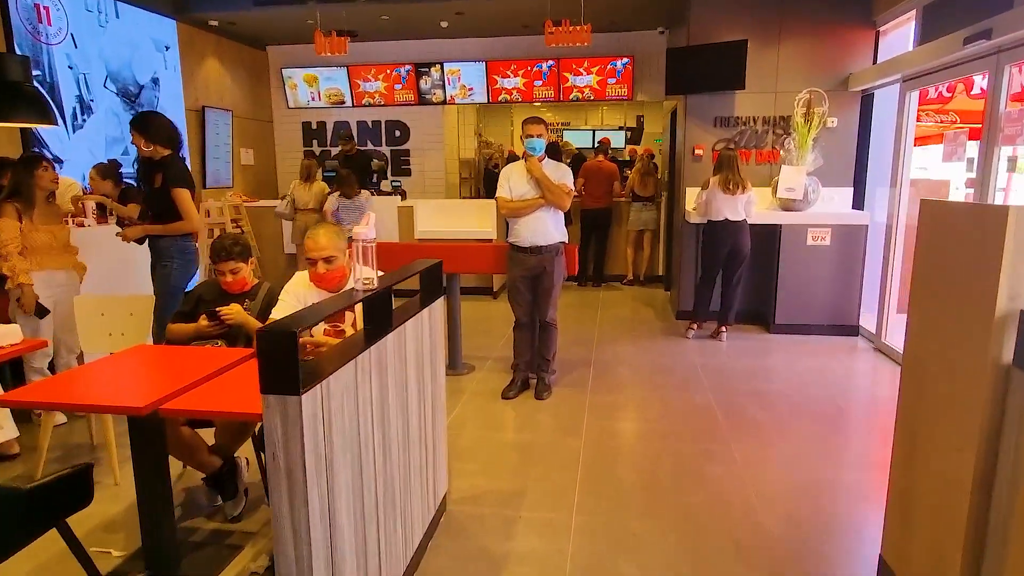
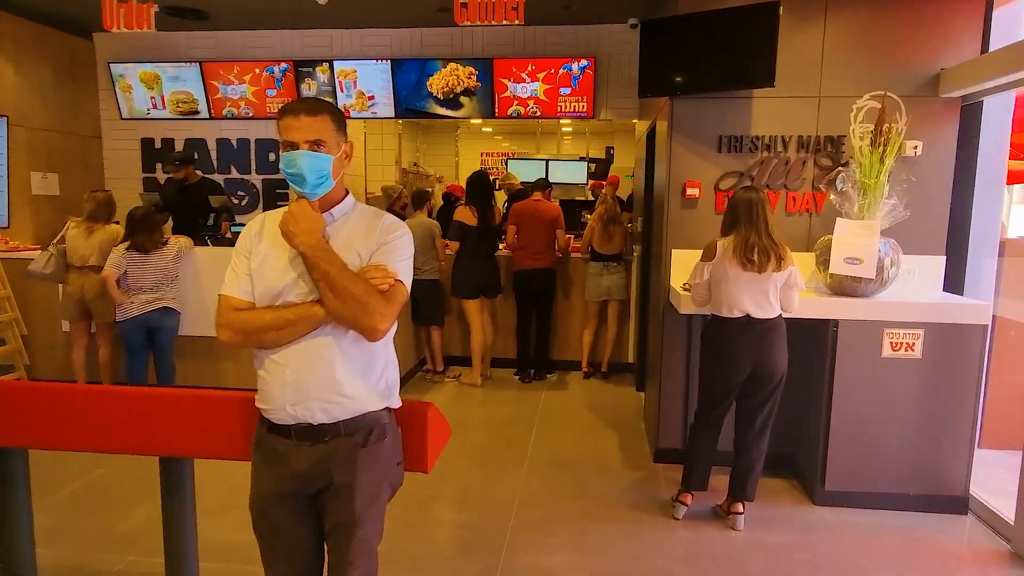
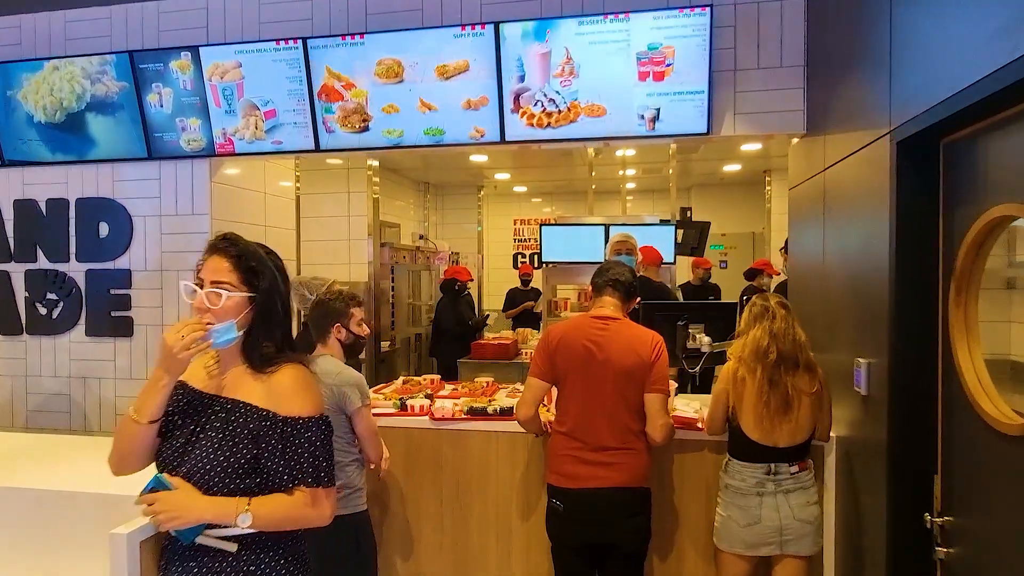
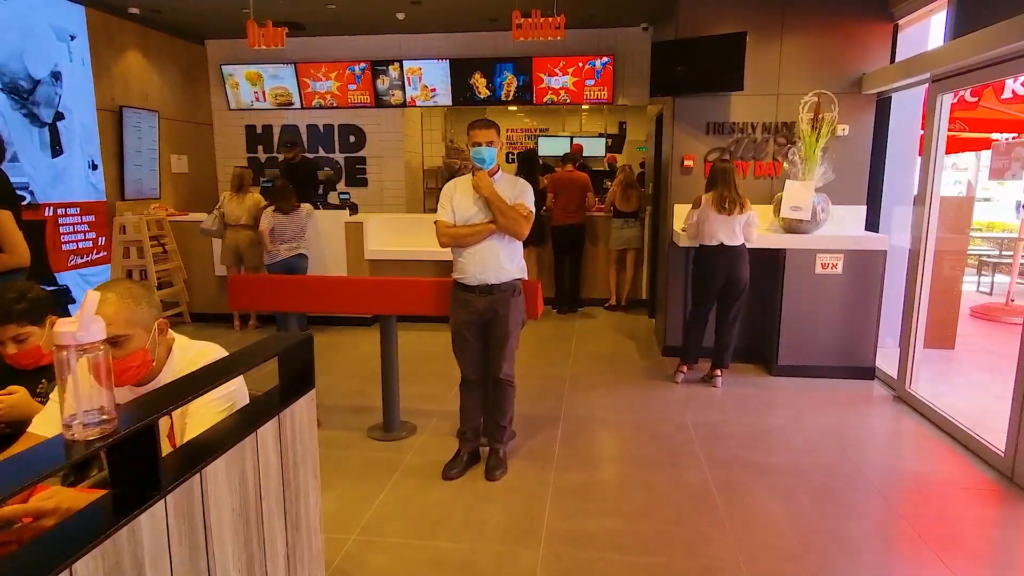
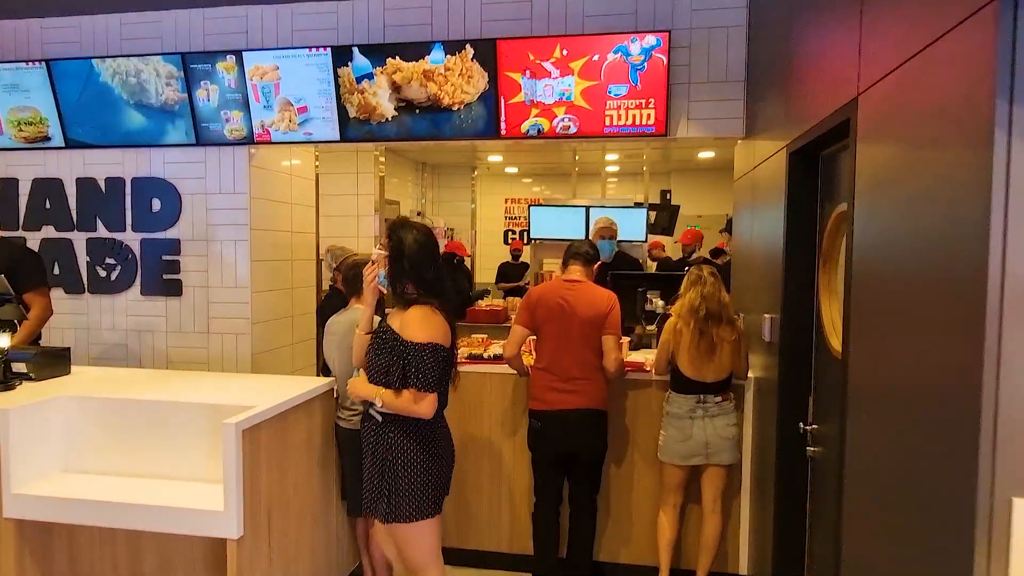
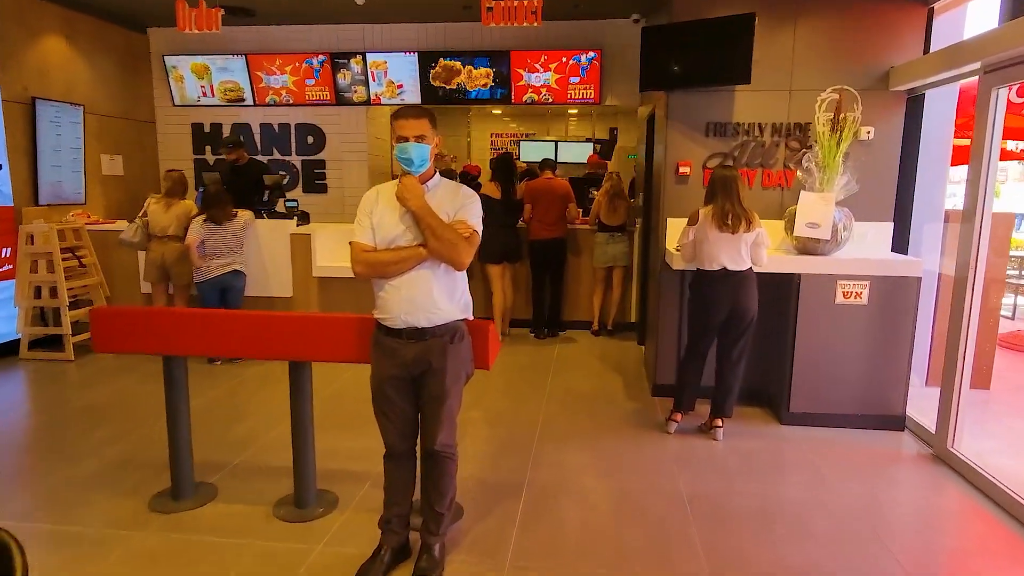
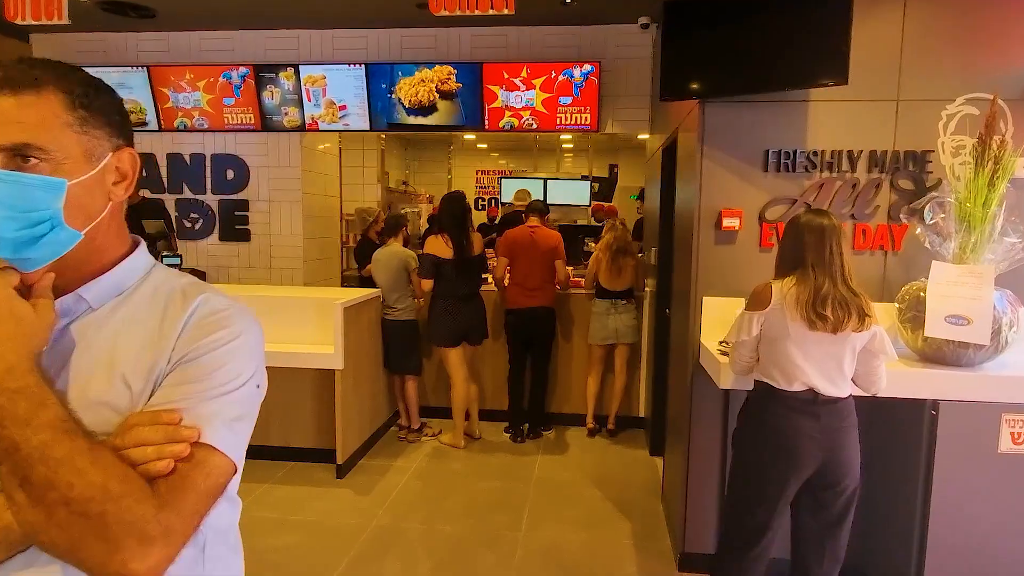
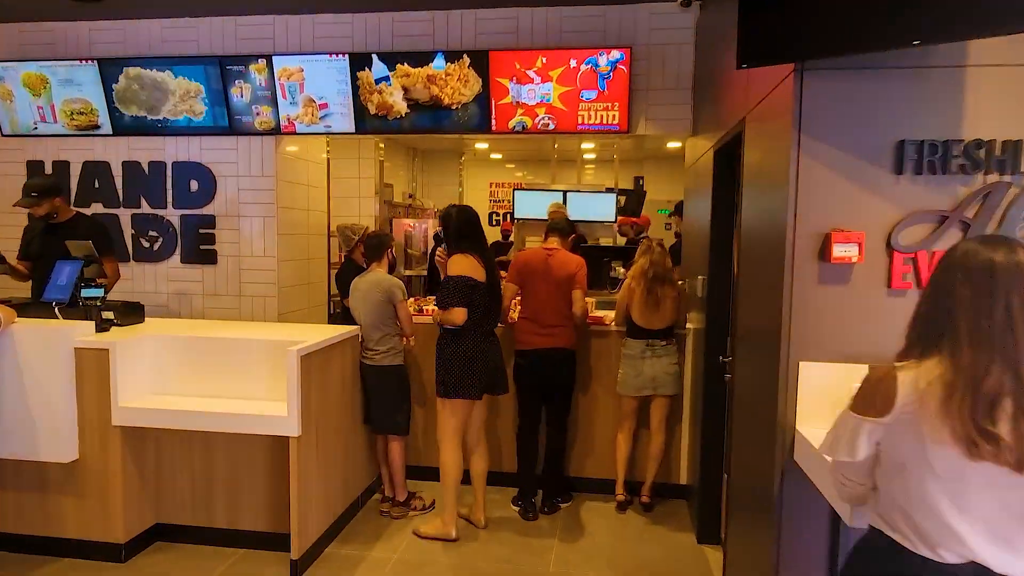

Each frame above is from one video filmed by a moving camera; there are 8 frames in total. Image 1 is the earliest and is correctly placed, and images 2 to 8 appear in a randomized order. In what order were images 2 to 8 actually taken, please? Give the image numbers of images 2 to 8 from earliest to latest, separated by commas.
4, 6, 2, 7, 8, 5, 3
